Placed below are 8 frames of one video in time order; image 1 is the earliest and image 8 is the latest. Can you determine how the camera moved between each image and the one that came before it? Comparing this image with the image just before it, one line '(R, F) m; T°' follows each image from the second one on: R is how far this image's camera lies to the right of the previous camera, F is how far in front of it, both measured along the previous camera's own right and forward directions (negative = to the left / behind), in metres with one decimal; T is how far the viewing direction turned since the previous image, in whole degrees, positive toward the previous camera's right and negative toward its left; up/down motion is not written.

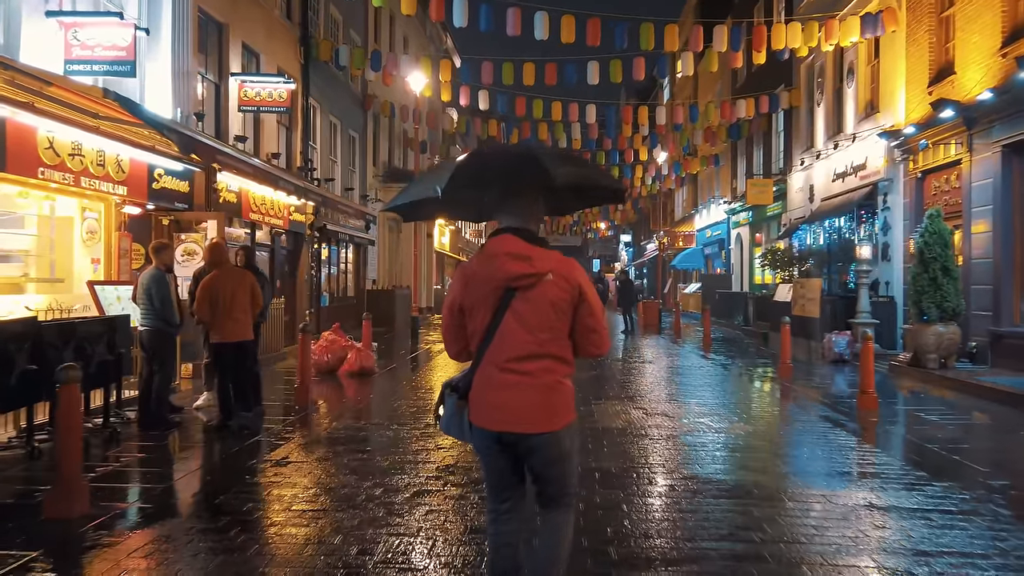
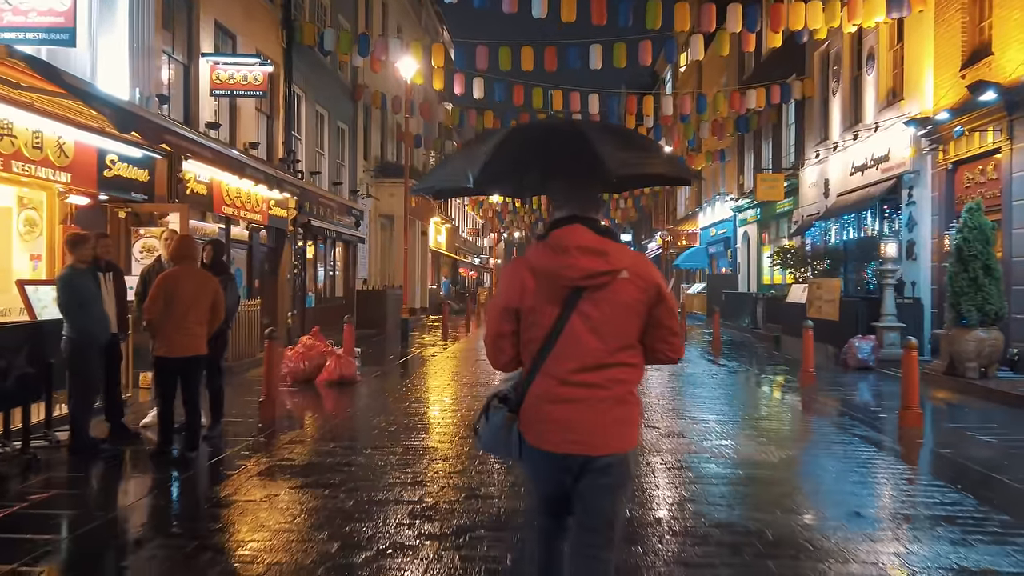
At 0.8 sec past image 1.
(0.0, +1.2) m; 0°
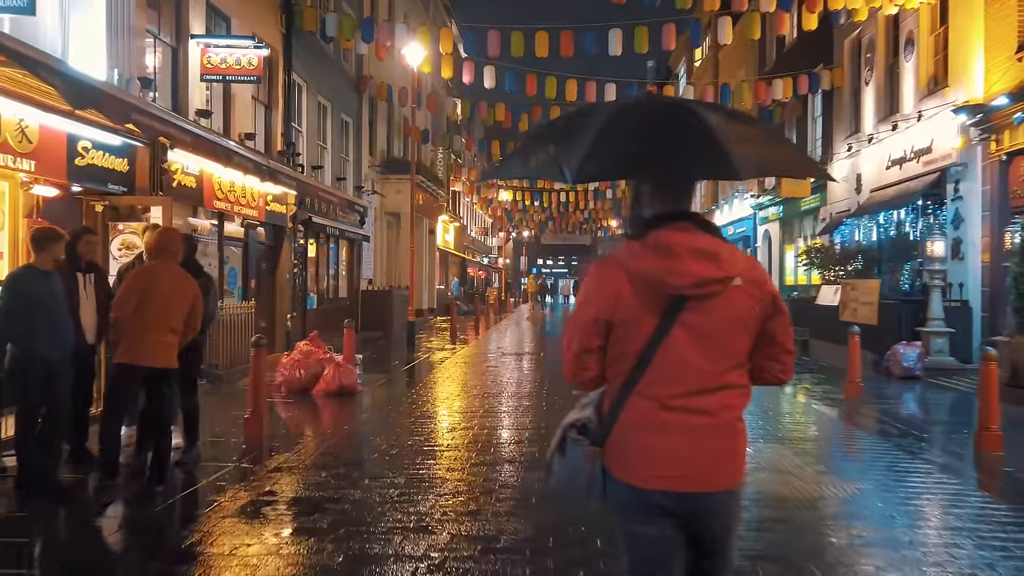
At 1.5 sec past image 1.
(-0.1, +1.1) m; -1°
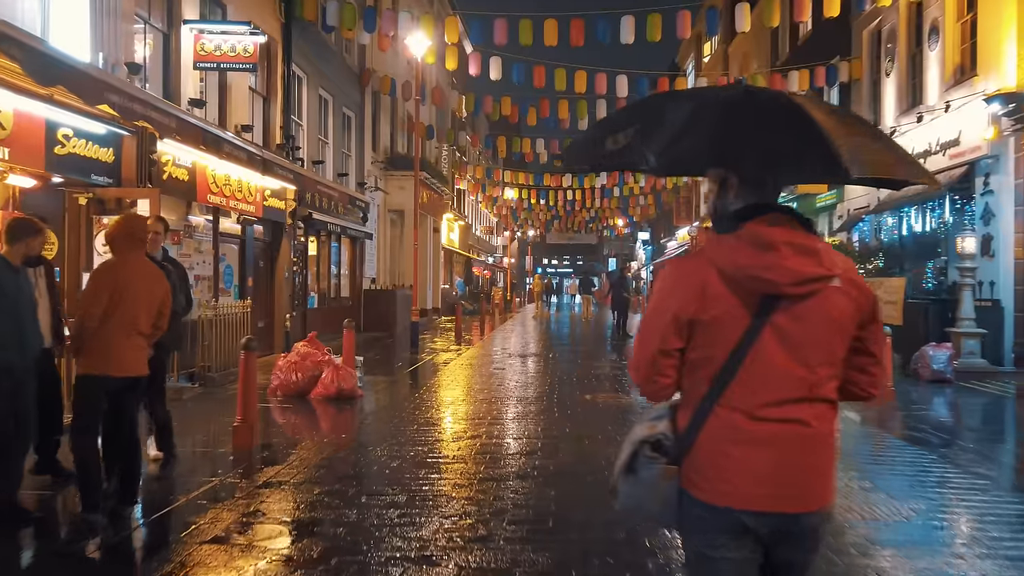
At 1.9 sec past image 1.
(-0.1, +0.6) m; 0°
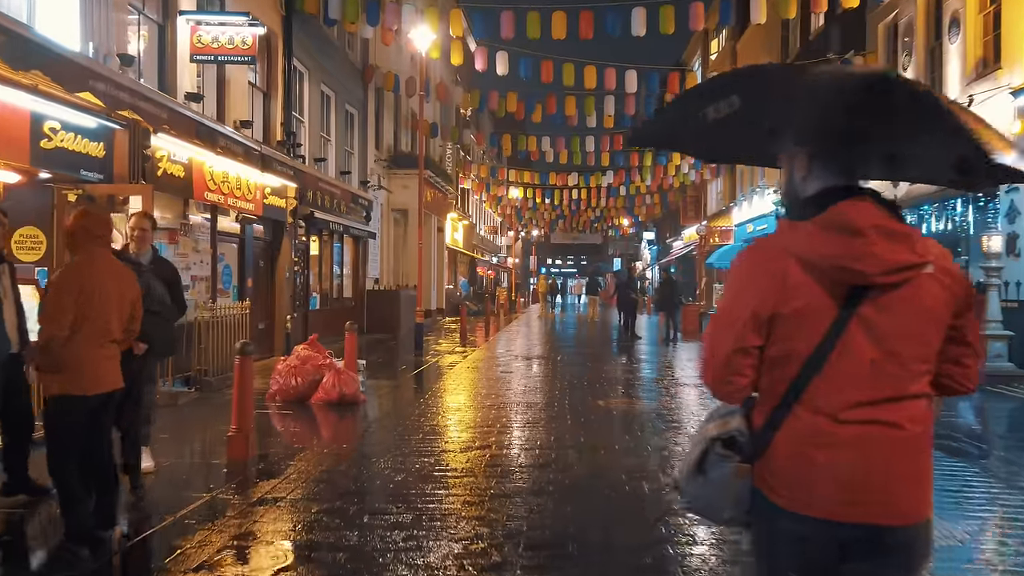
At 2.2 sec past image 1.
(-0.1, +0.4) m; 0°
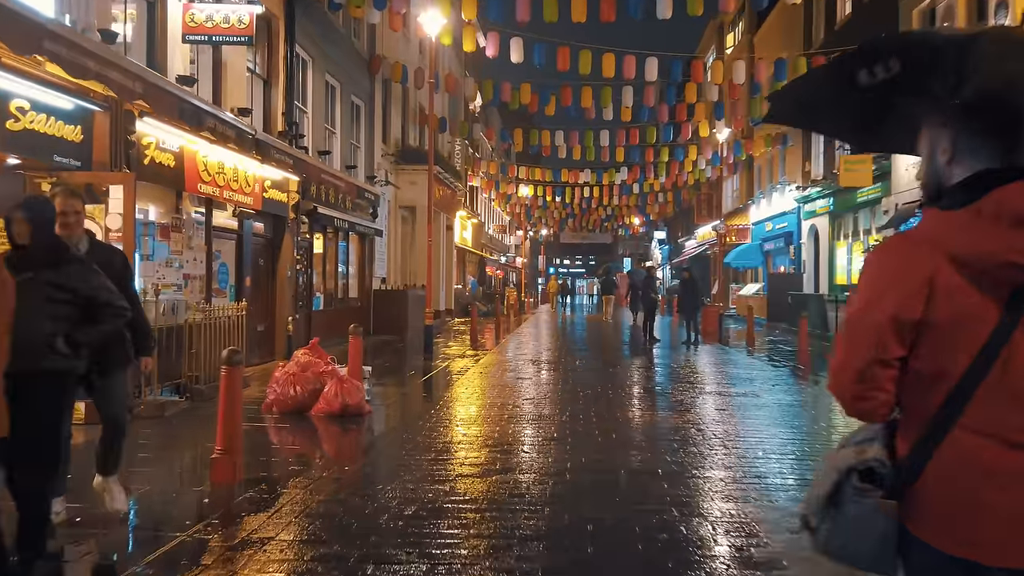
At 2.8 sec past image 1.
(-0.2, +0.9) m; -1°
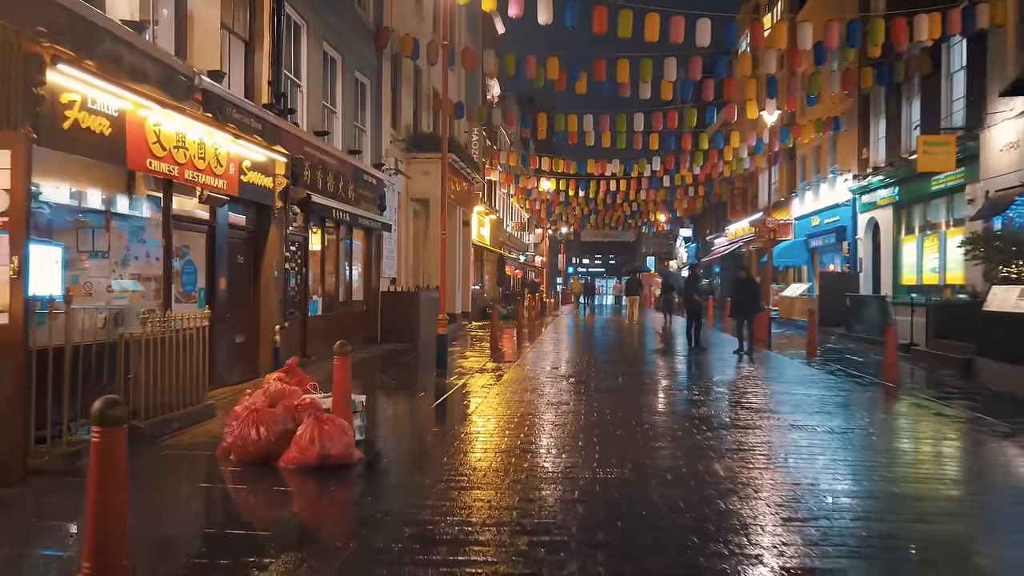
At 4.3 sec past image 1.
(-0.2, +2.4) m; -1°
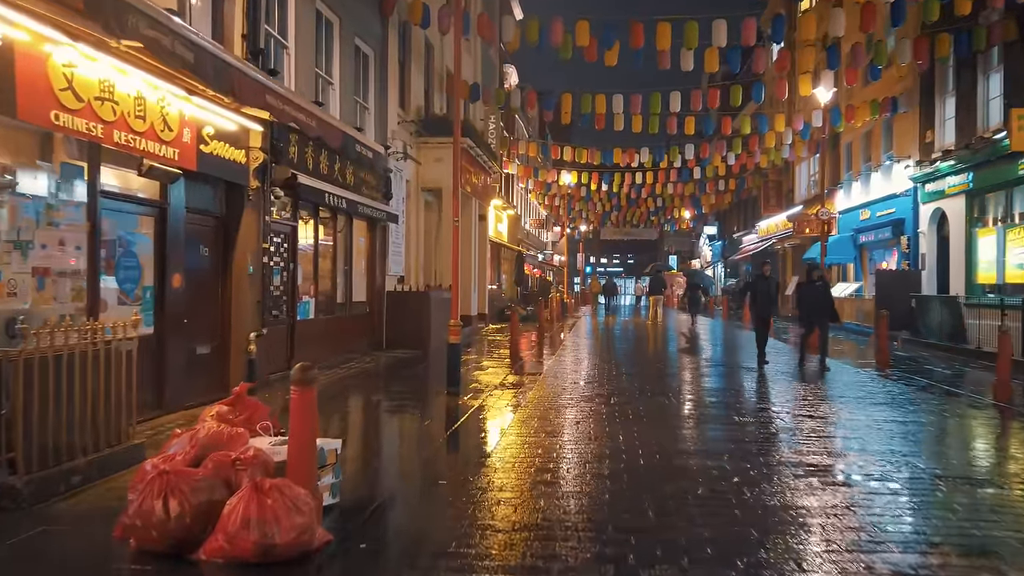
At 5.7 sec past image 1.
(-0.2, +2.2) m; -1°
